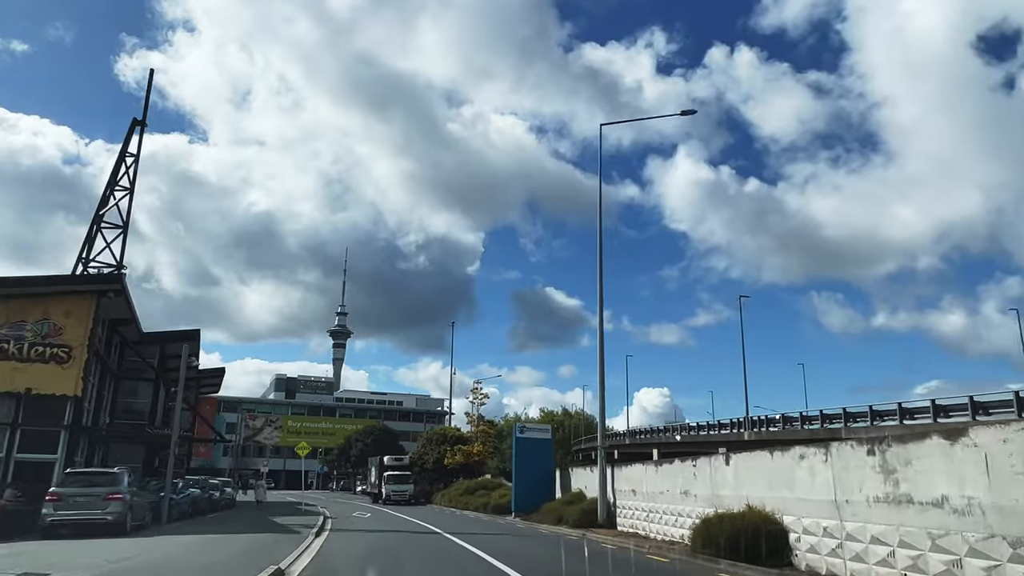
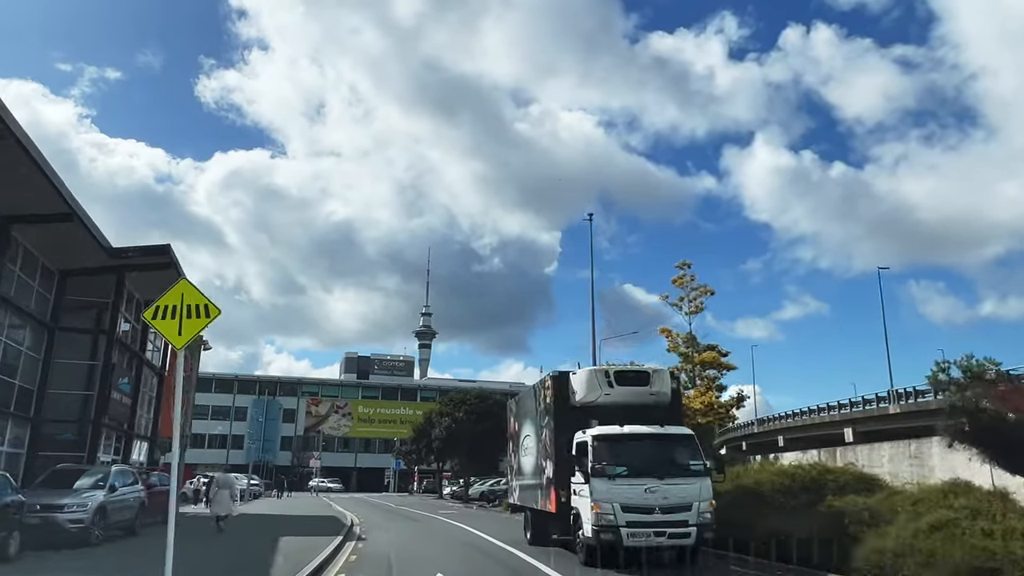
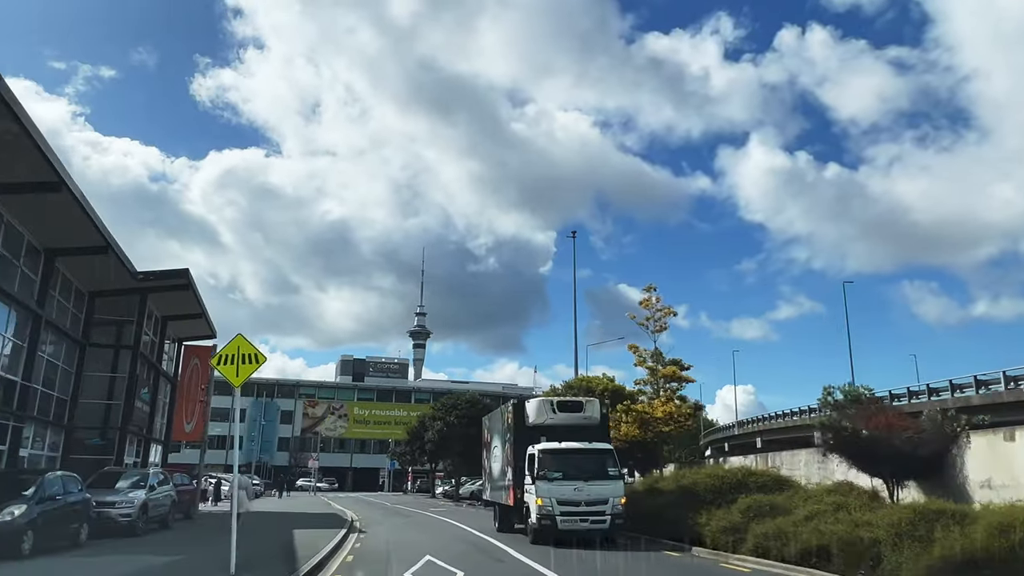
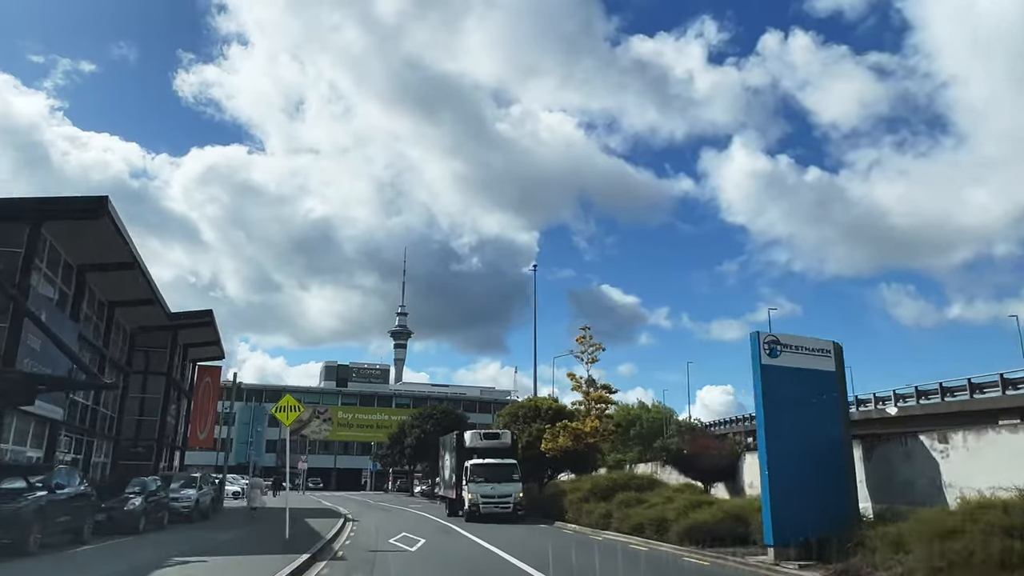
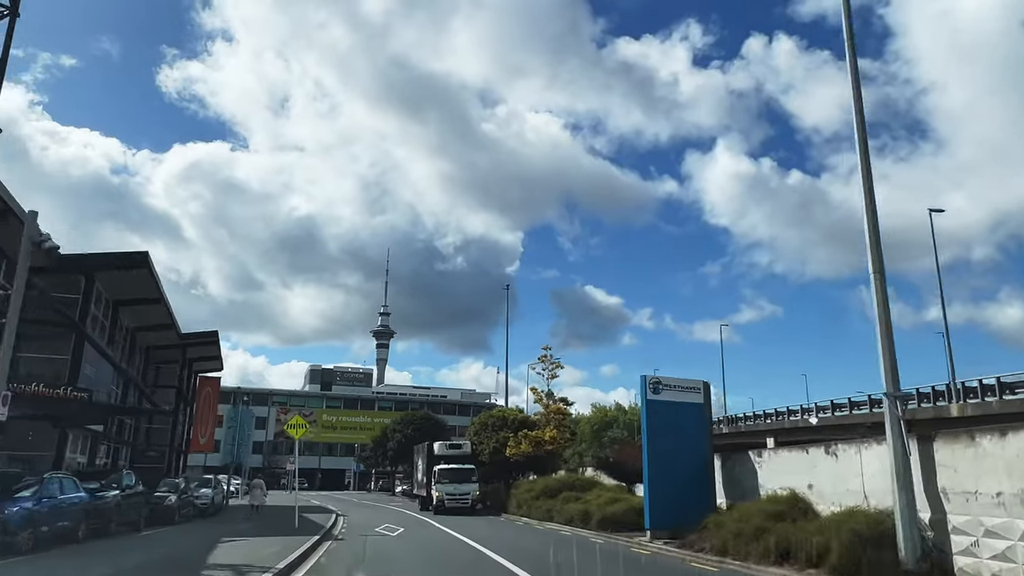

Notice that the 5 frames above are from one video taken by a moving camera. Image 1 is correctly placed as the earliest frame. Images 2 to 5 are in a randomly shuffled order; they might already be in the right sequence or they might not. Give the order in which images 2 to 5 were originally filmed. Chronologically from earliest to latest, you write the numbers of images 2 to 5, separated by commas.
5, 4, 3, 2
